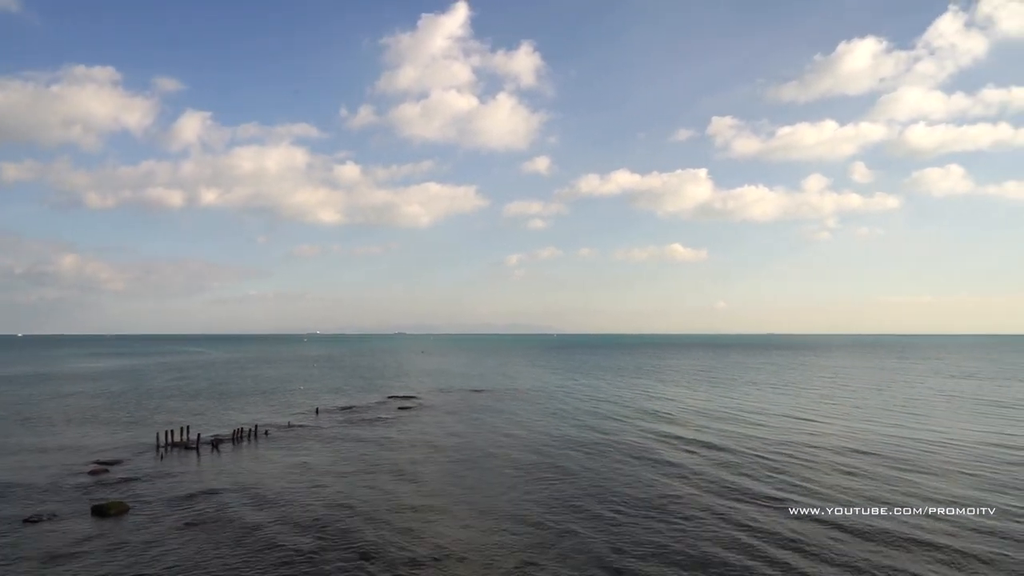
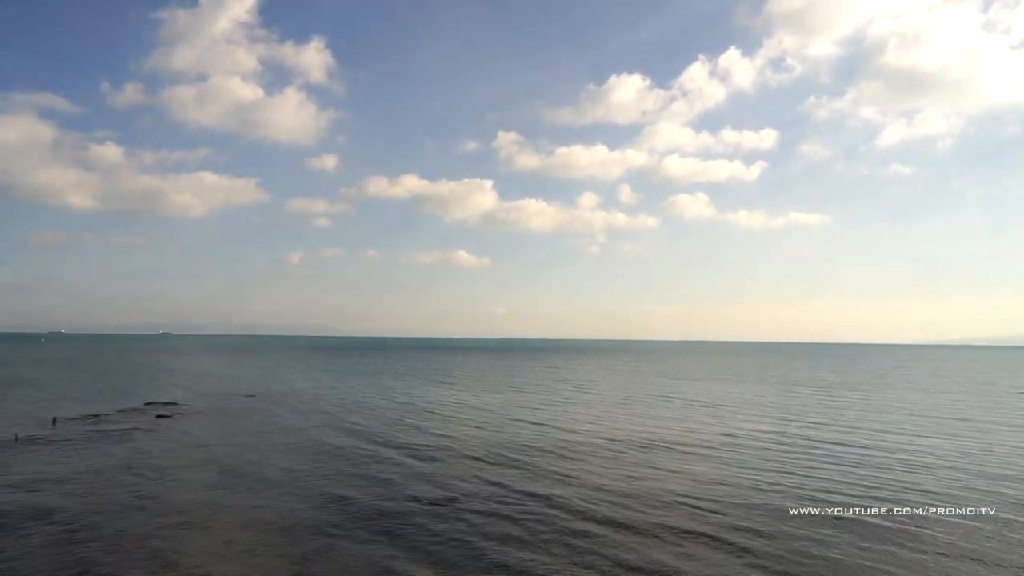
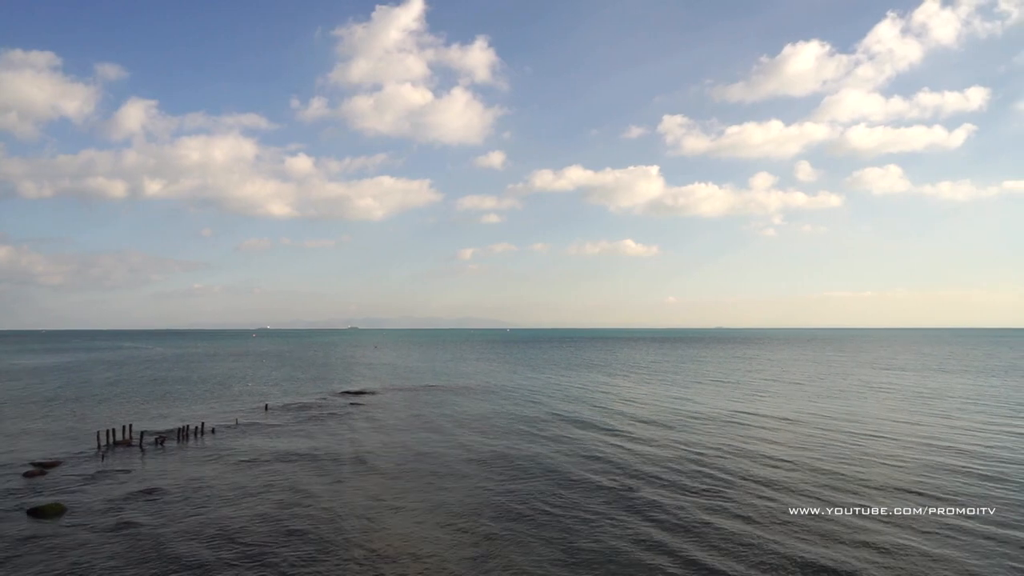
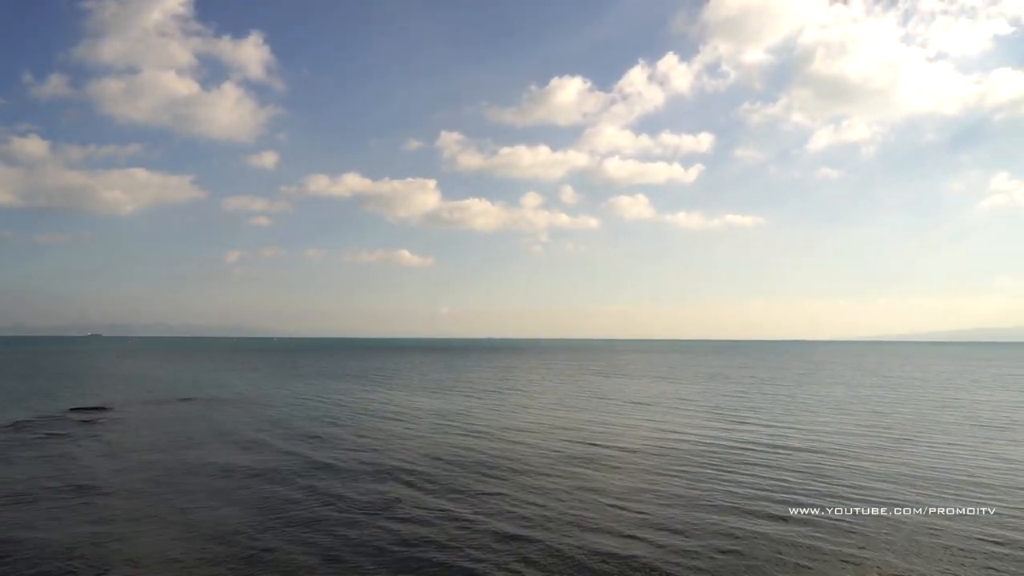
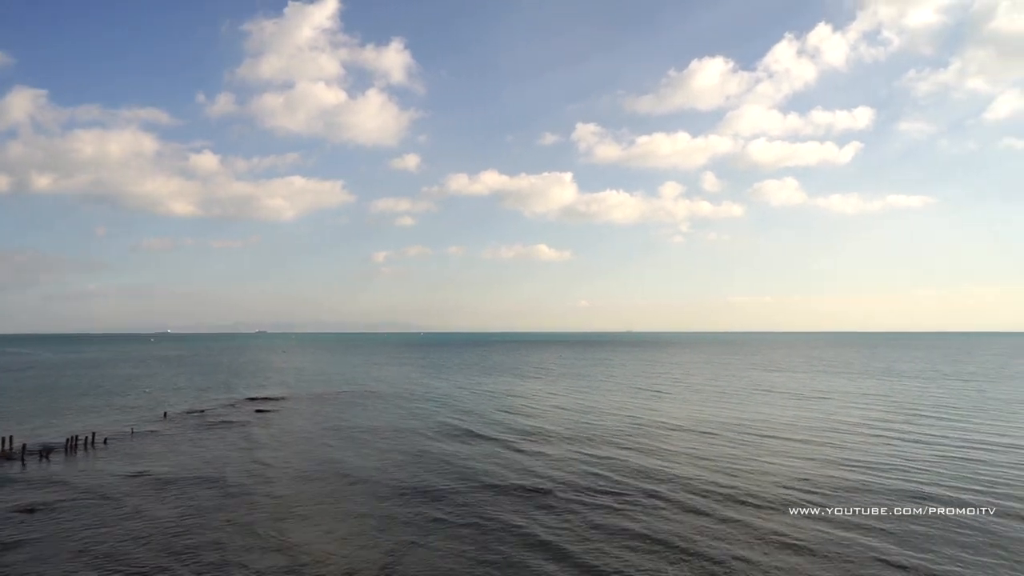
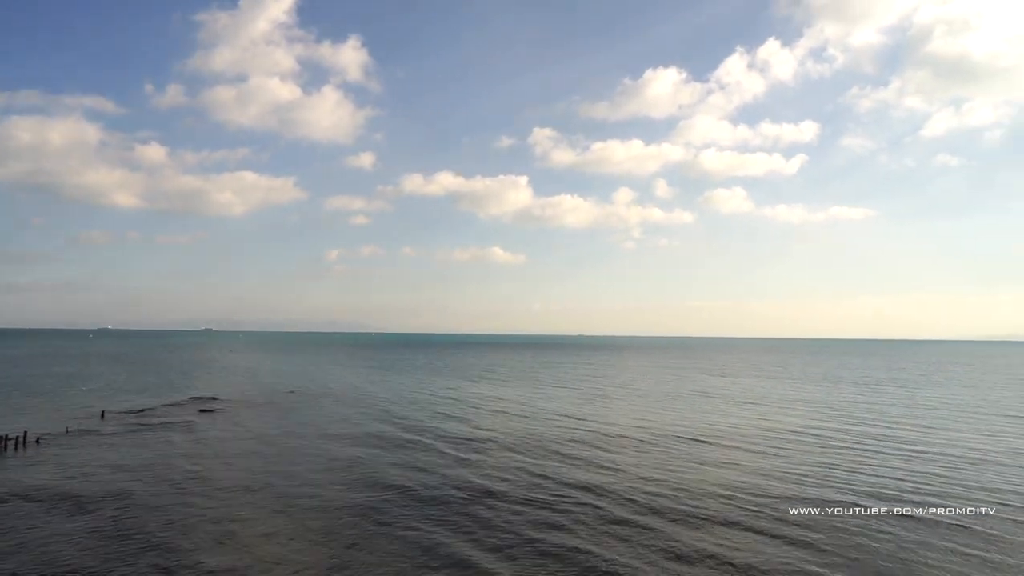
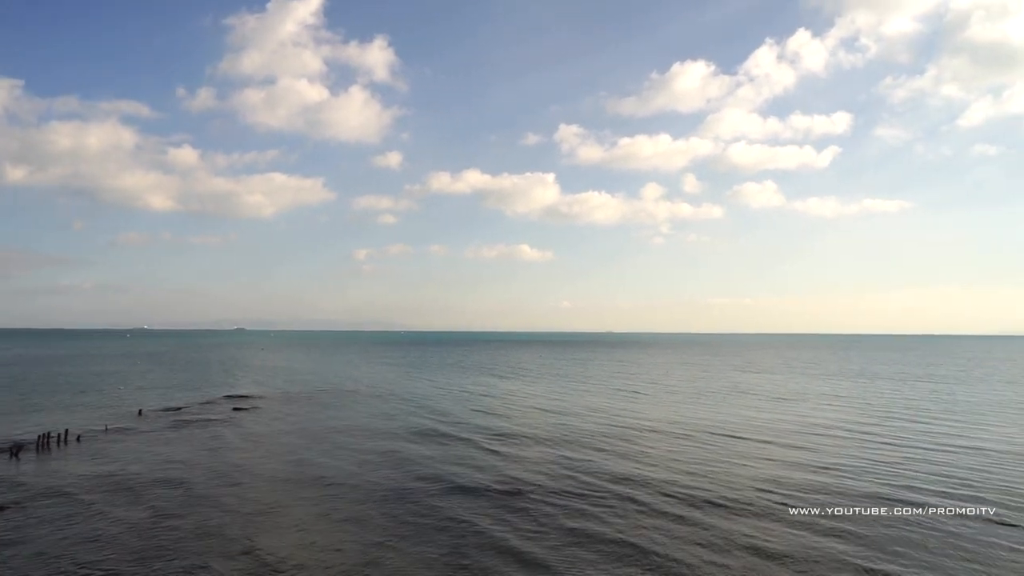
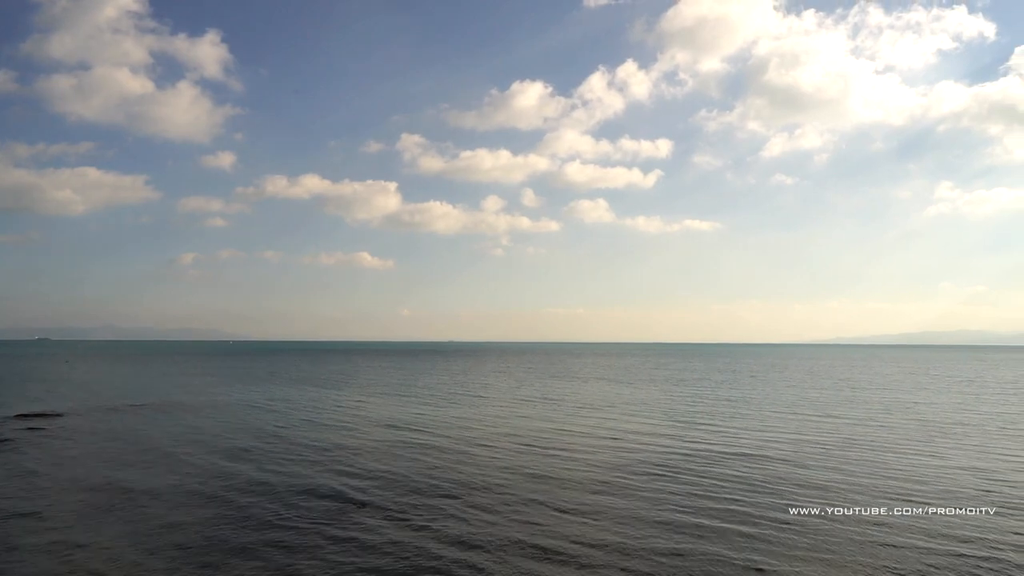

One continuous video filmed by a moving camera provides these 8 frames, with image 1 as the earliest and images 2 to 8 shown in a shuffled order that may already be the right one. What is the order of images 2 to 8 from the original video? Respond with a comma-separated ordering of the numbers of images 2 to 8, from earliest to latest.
3, 5, 7, 6, 2, 4, 8
